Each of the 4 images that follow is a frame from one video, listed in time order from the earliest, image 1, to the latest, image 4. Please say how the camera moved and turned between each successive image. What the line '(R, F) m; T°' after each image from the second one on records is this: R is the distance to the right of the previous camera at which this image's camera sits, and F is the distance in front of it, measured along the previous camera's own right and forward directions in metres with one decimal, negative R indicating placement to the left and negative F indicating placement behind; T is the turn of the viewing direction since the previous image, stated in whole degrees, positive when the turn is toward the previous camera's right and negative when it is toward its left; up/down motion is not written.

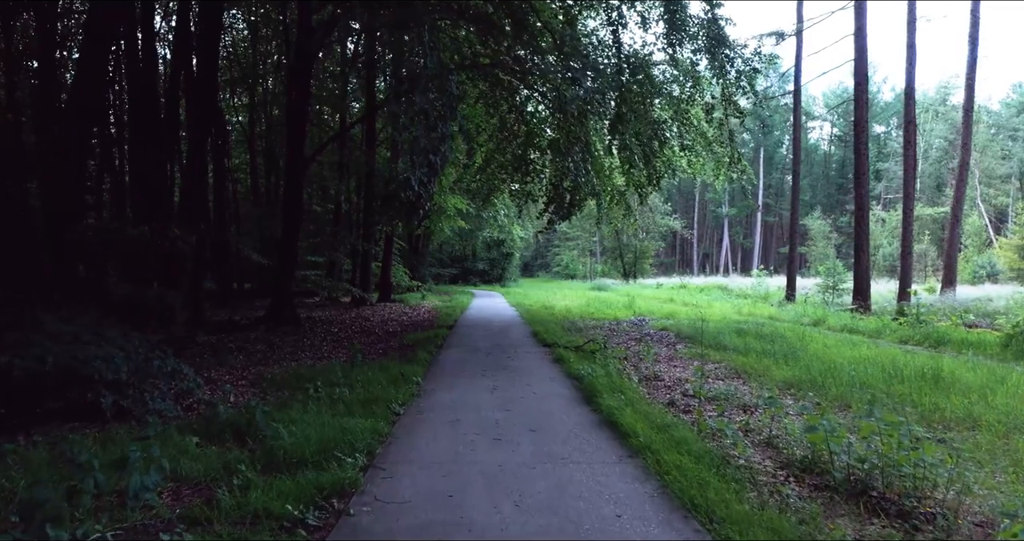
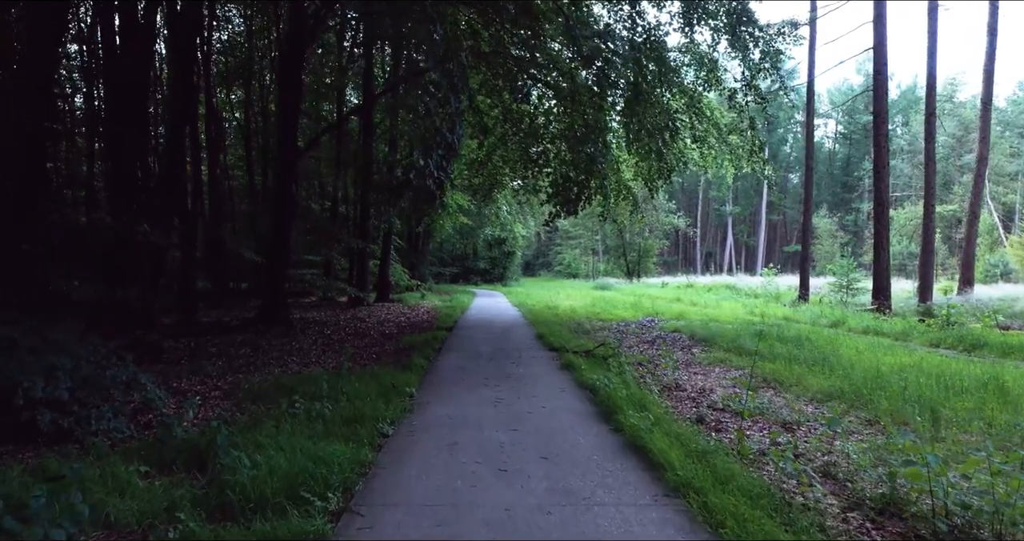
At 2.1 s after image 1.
(0.0, +0.8) m; 0°
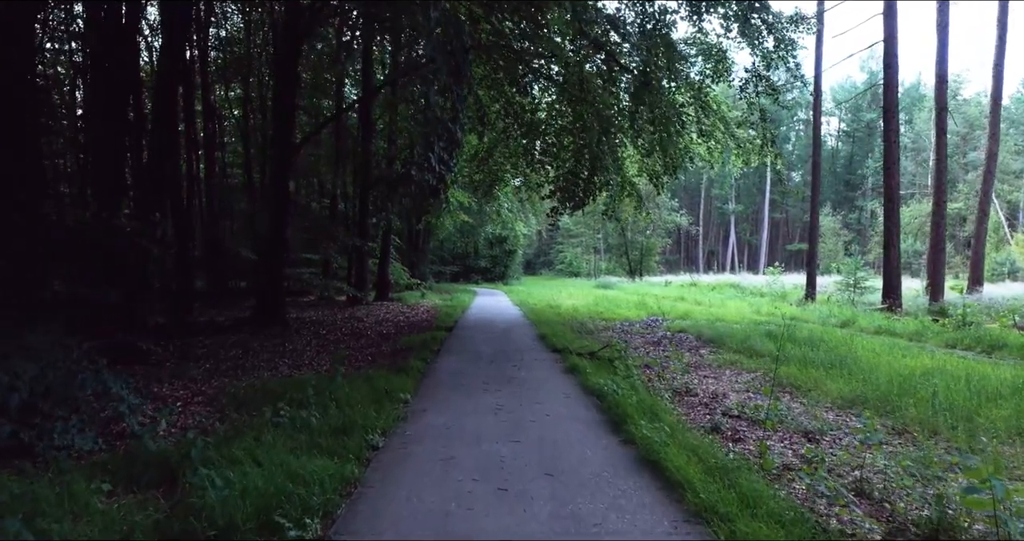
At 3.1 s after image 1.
(0.0, +0.4) m; 0°
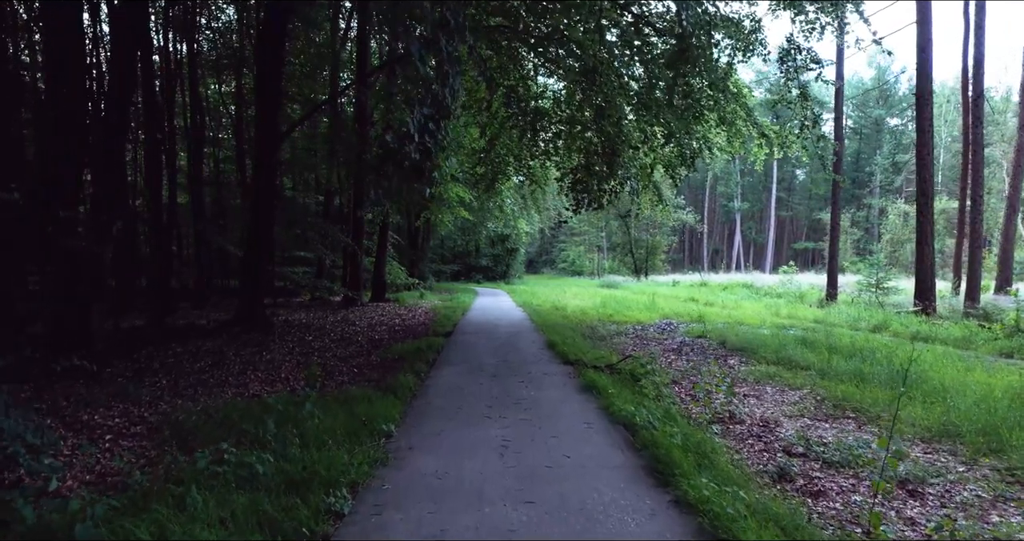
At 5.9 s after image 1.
(-0.1, +1.1) m; 0°
